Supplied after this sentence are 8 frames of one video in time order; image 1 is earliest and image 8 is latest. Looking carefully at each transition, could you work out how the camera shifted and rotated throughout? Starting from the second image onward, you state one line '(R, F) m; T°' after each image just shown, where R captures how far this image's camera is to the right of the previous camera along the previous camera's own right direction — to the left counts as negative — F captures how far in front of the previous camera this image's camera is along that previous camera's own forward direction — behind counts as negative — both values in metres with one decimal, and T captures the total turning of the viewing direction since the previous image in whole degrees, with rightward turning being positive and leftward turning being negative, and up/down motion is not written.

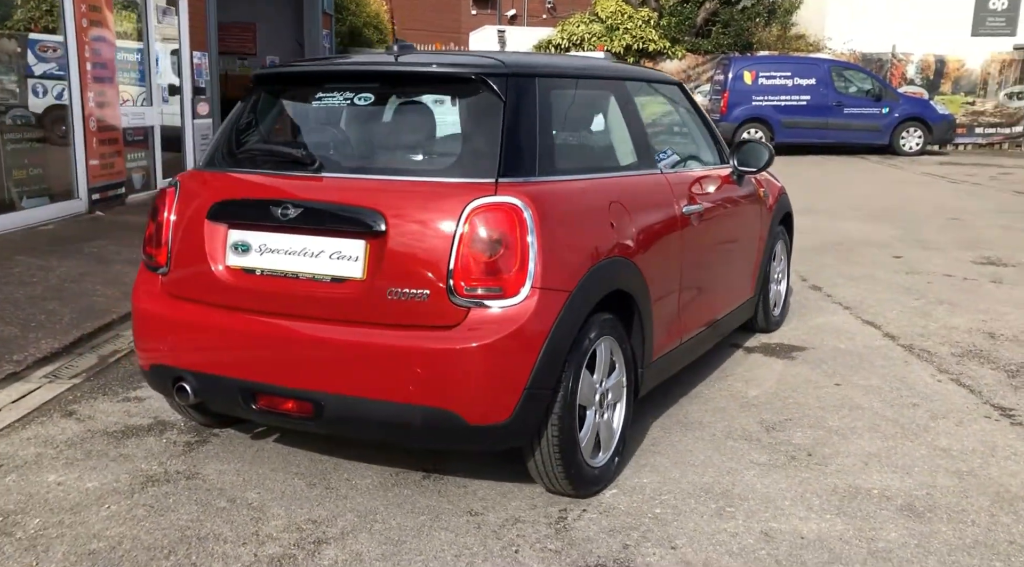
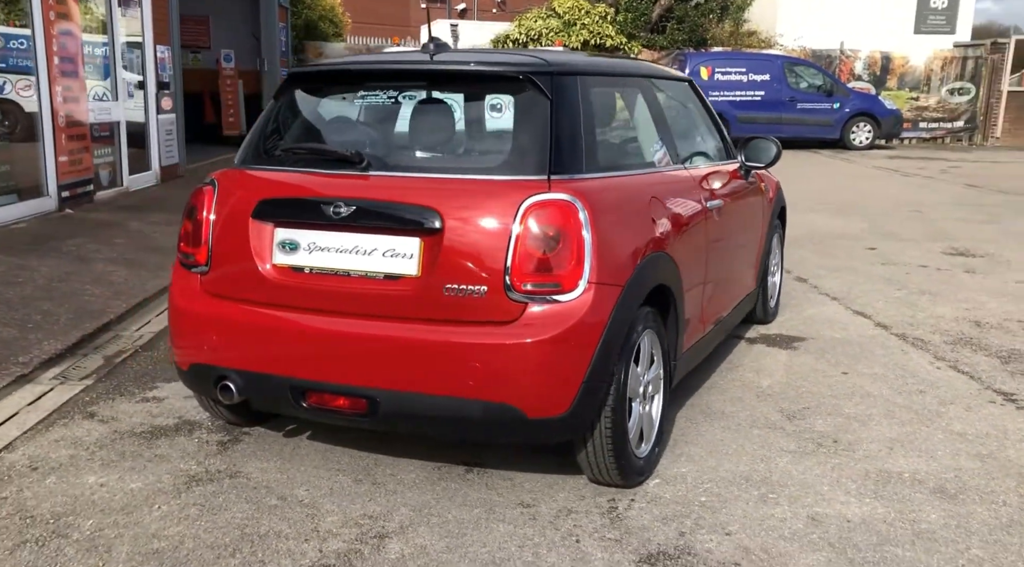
(-0.3, 0.0) m; +3°
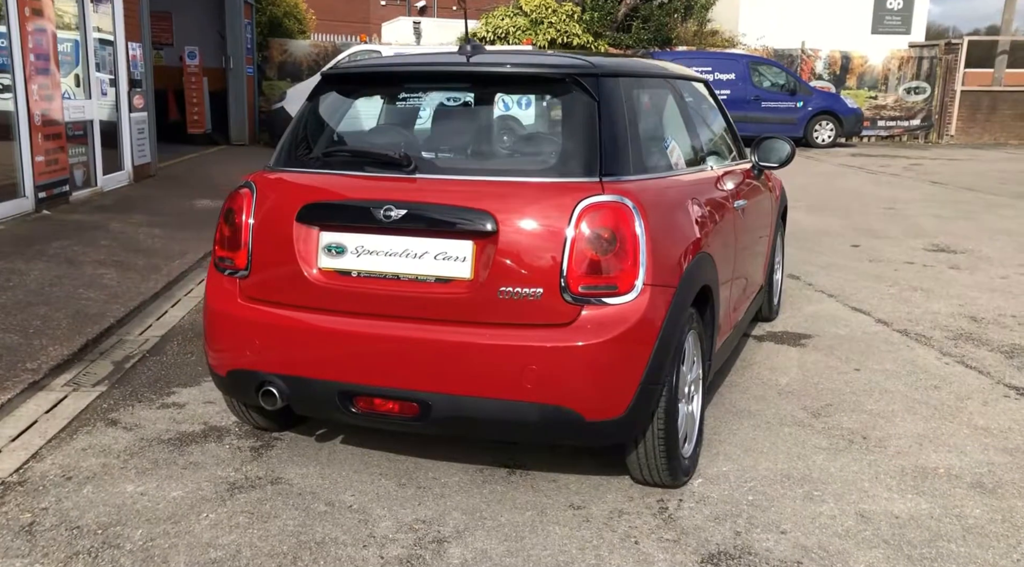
(-0.3, 0.0) m; +2°
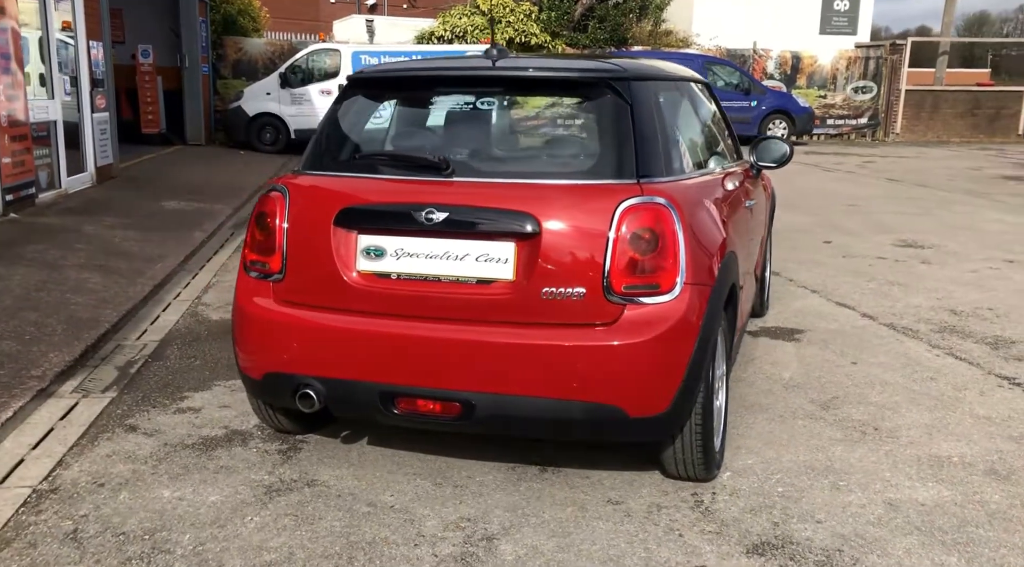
(-0.3, 0.0) m; +3°
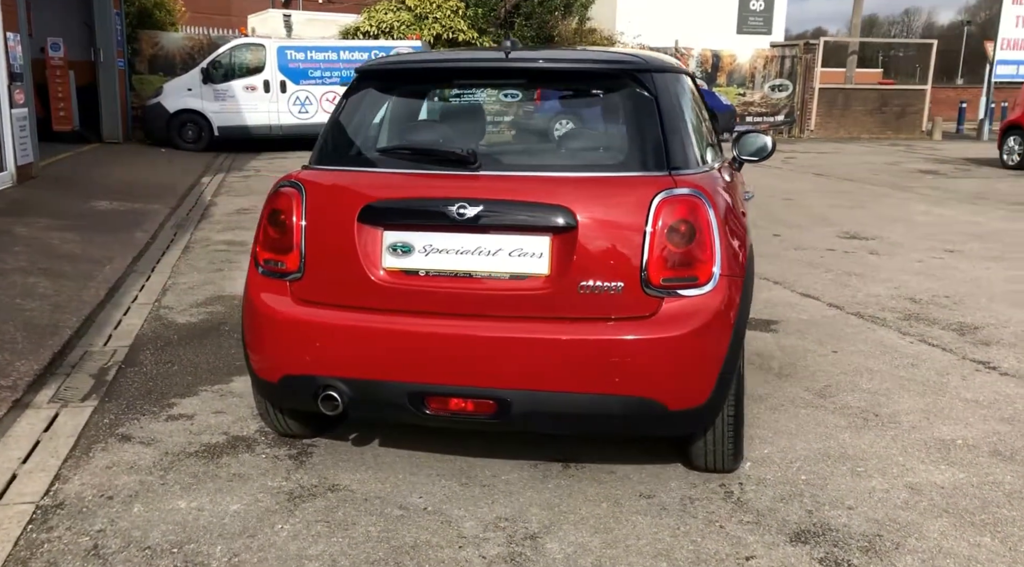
(-0.4, +0.1) m; +5°
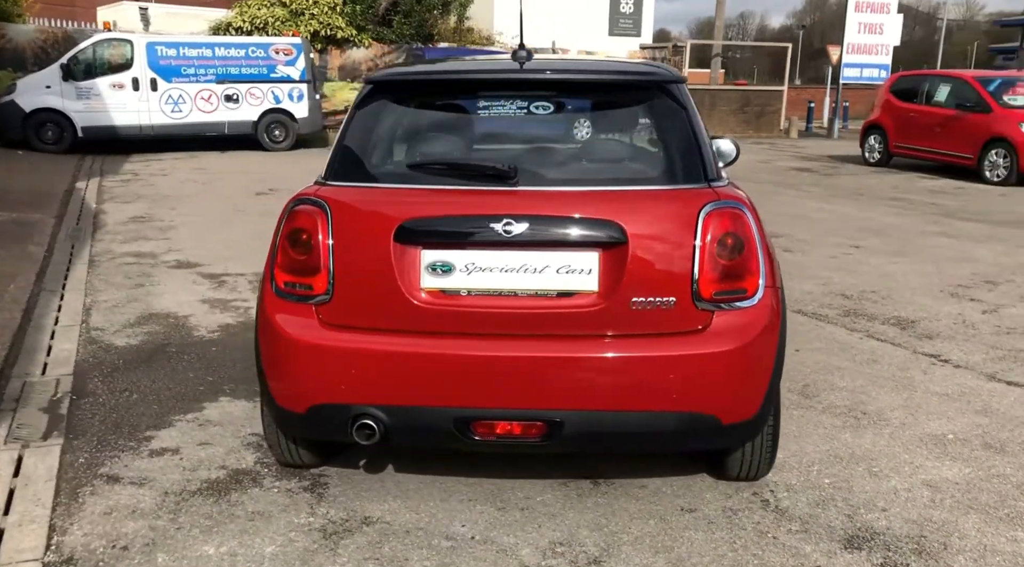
(-0.6, +0.1) m; +8°
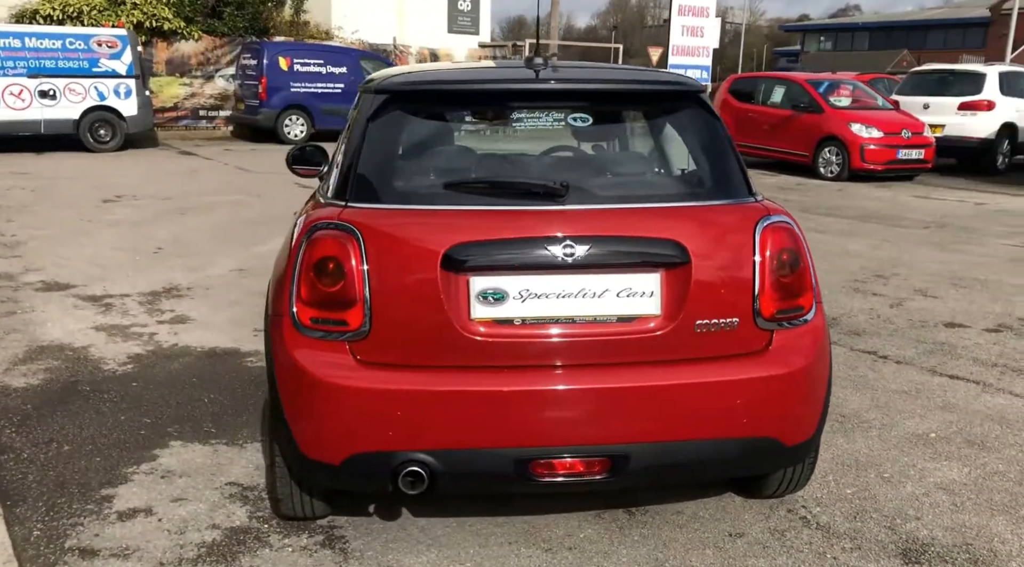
(-0.7, +0.3) m; +11°
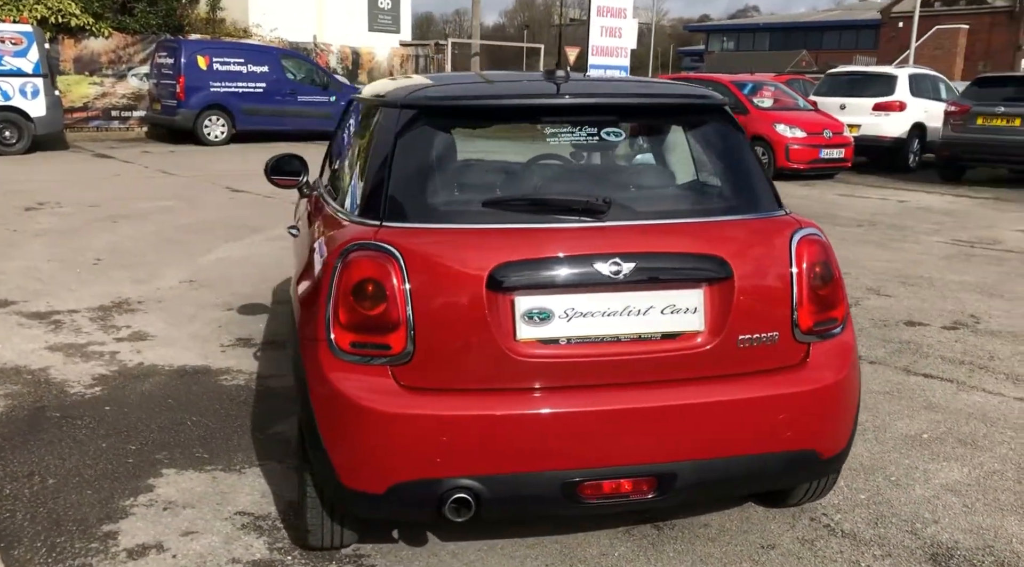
(-0.4, +0.1) m; +5°
